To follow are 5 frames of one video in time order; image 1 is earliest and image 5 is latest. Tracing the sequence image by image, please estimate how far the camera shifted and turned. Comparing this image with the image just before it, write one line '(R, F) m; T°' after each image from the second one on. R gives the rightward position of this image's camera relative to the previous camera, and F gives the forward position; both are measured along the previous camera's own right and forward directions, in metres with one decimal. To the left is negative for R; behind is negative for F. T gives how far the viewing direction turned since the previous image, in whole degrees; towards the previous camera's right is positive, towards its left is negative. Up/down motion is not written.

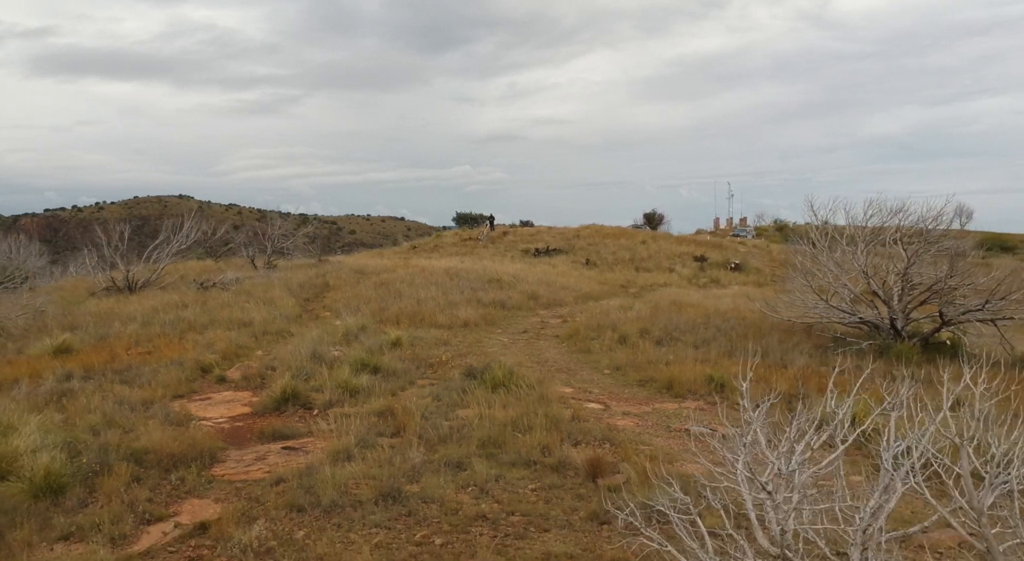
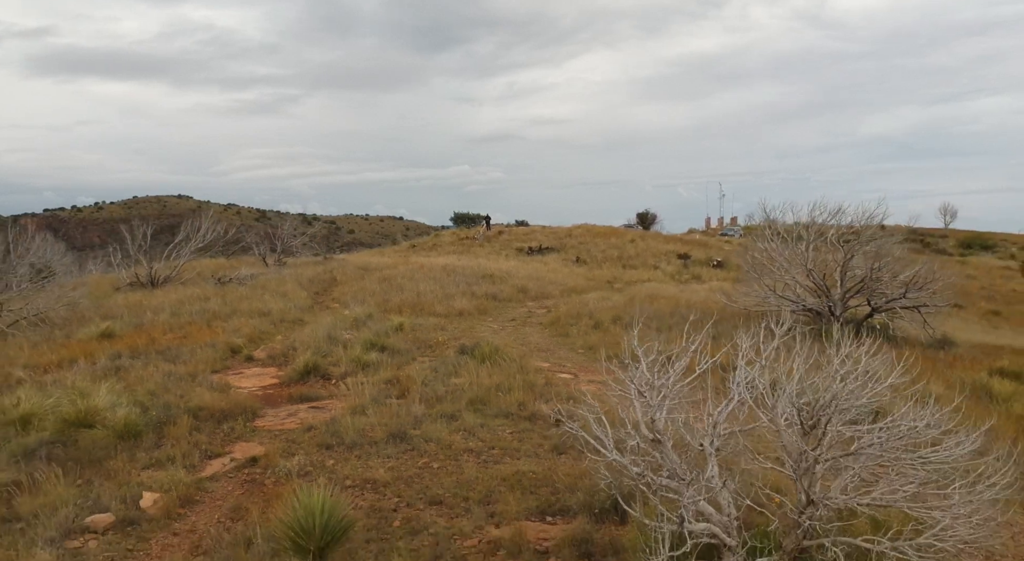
(+0.2, -1.8) m; 0°
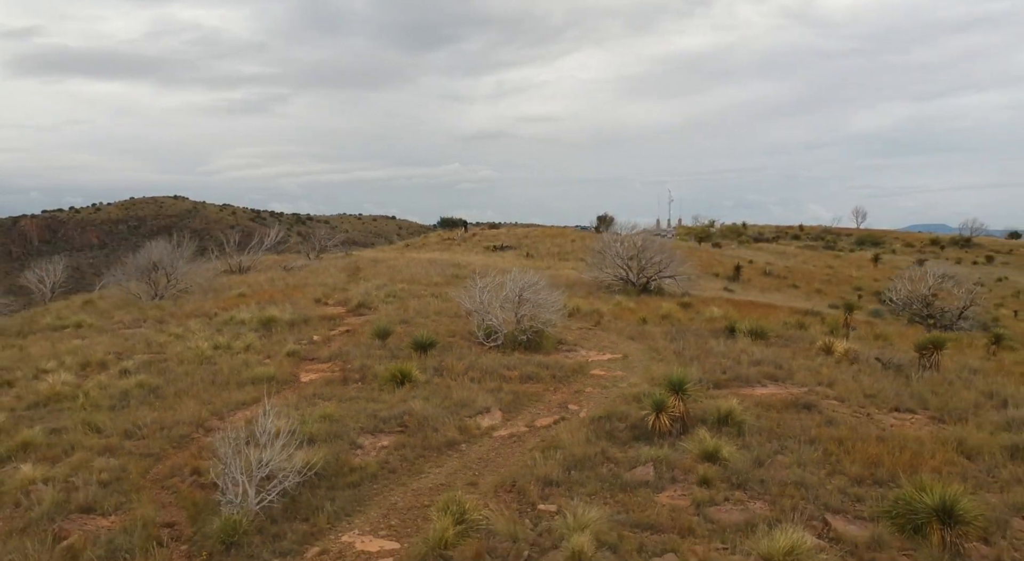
(+1.4, -12.1) m; +1°
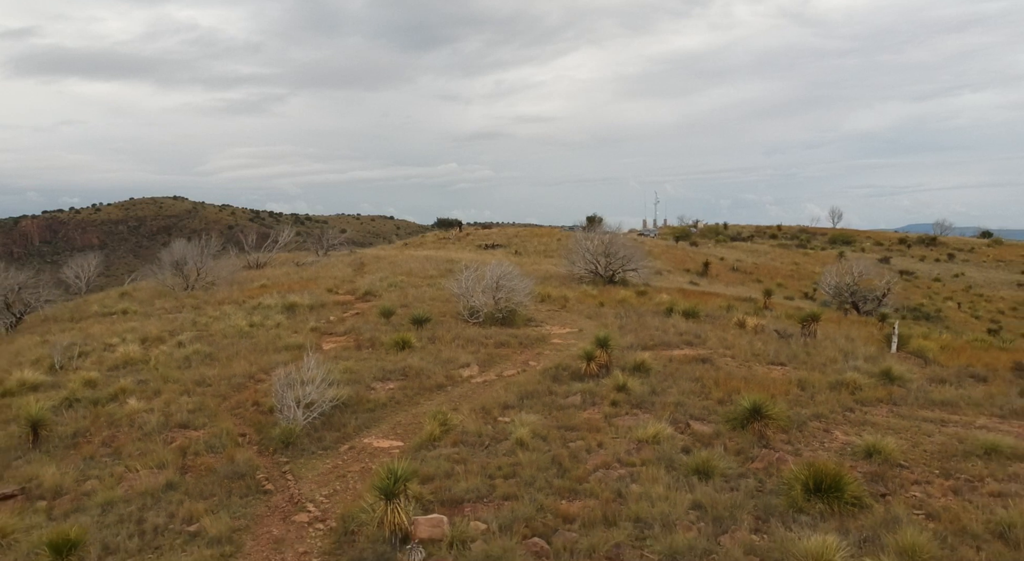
(+0.5, -4.1) m; 0°
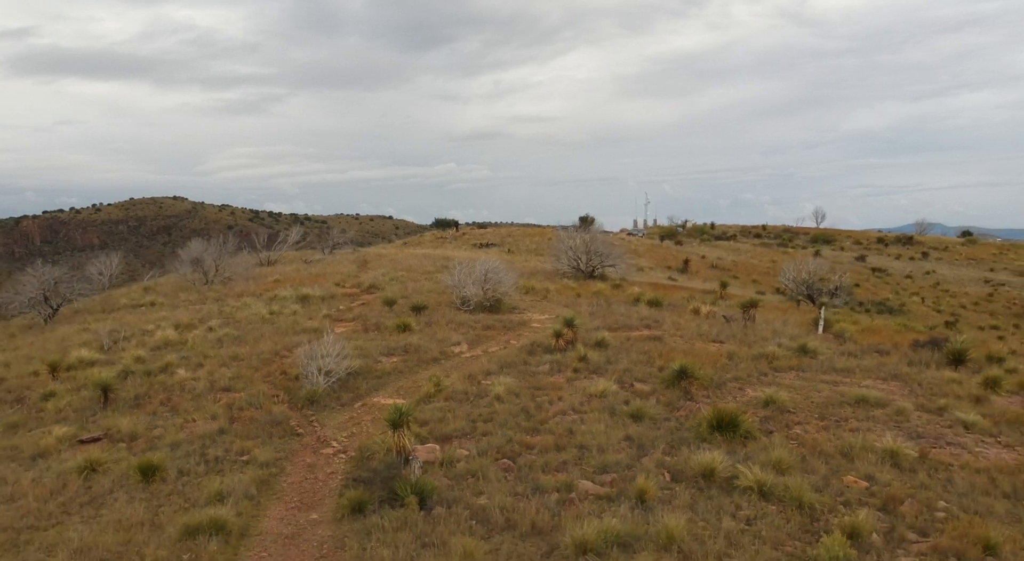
(+0.4, -3.2) m; 0°
